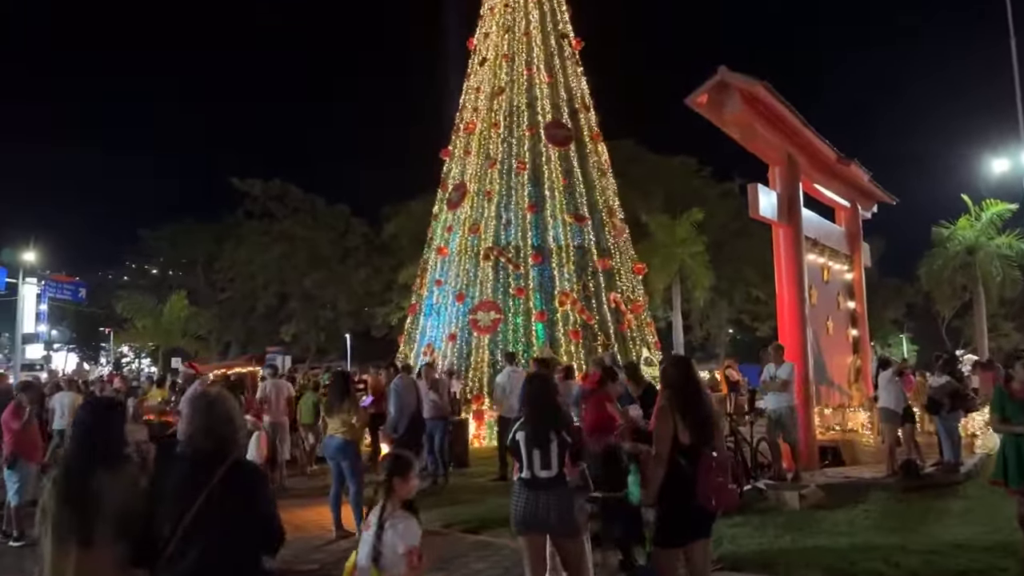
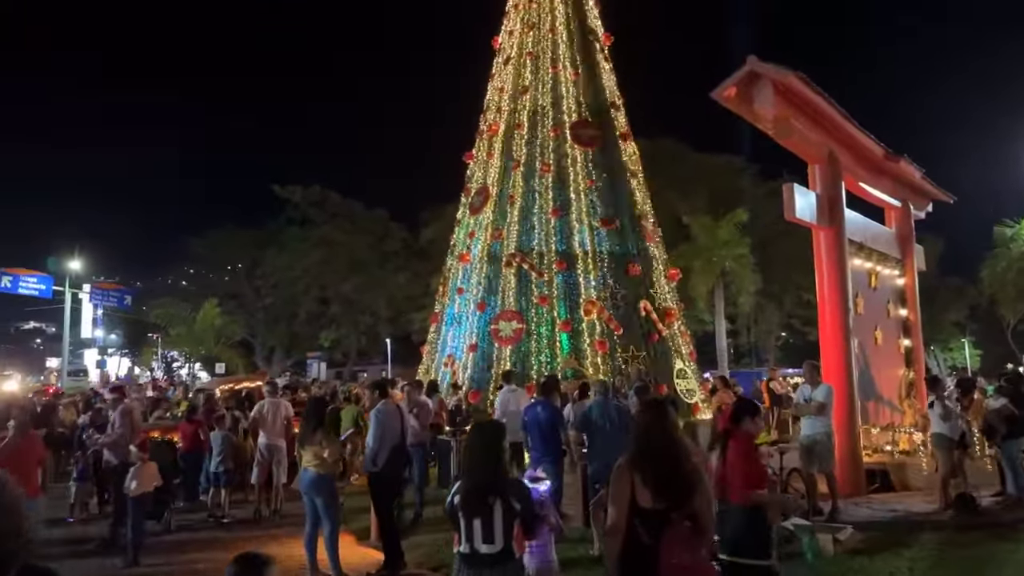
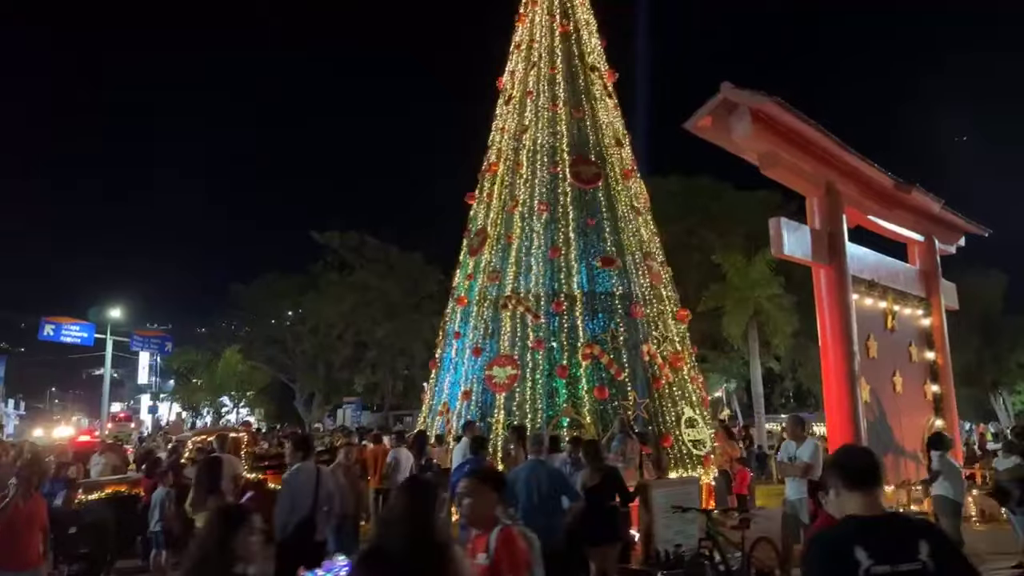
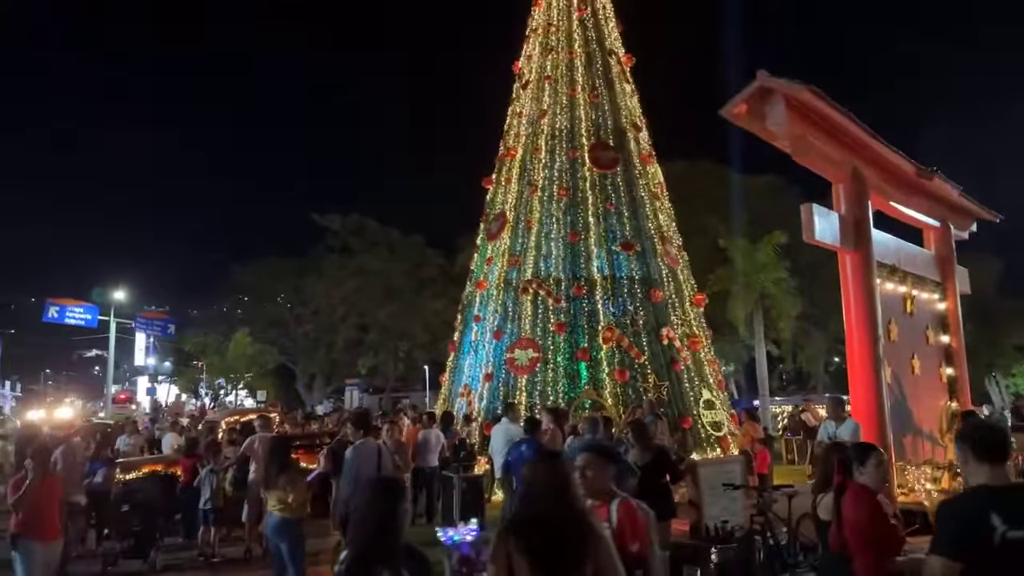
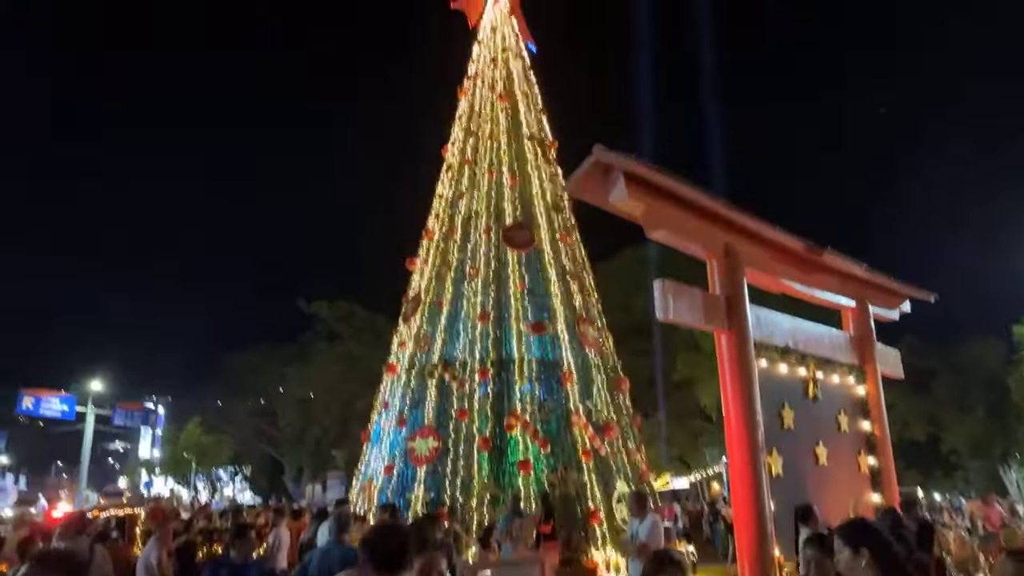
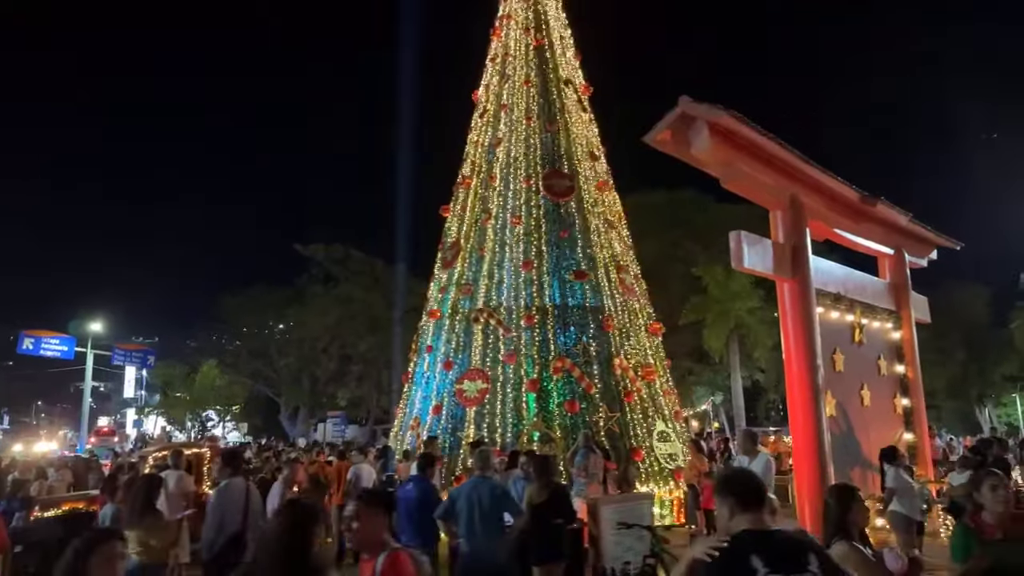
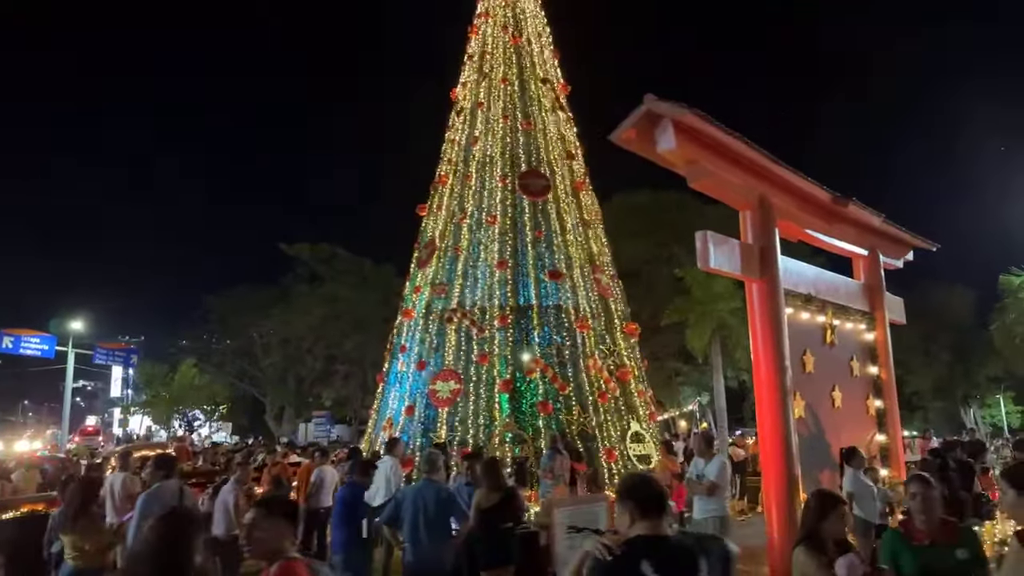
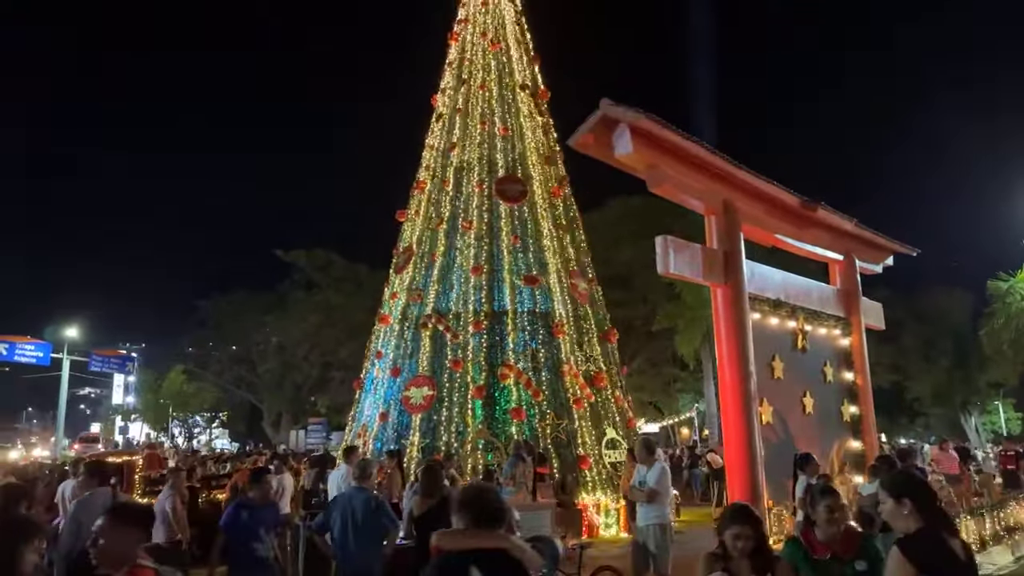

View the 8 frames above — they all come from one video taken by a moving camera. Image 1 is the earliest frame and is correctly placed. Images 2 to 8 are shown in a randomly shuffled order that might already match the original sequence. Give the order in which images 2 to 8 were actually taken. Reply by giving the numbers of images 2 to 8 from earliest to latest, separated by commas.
2, 4, 3, 6, 7, 8, 5
